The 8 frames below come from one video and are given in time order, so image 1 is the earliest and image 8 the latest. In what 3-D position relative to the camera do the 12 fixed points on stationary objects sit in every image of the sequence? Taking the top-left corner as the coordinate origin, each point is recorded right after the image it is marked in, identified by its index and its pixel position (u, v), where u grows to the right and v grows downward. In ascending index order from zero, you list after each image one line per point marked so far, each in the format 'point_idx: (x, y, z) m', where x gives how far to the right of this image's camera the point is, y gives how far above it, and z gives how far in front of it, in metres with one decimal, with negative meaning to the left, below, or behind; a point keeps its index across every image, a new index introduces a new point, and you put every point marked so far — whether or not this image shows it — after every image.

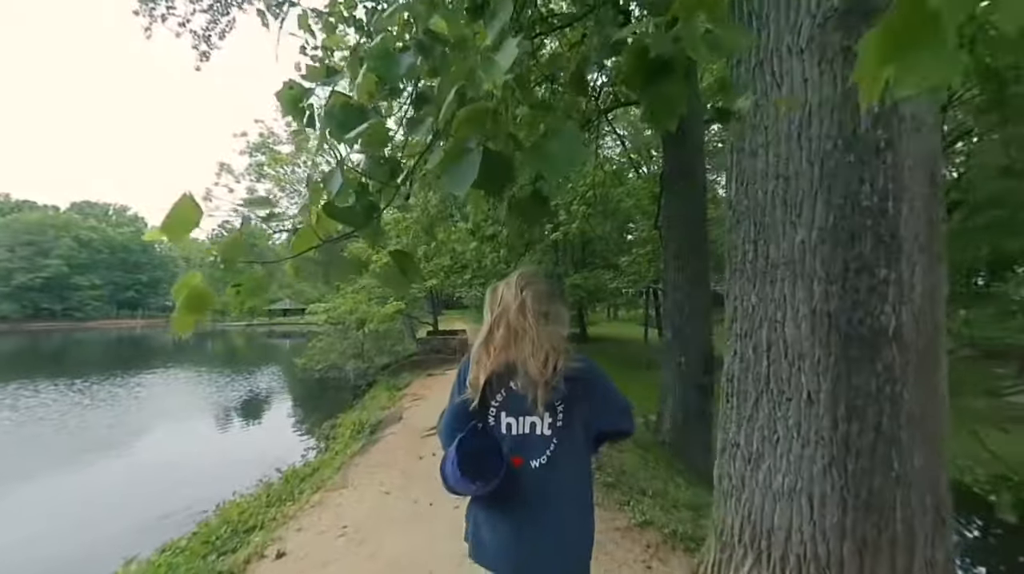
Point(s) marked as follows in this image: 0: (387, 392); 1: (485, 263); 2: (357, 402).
0: (-3.5, -3.0, +17.3) m
1: (-0.5, +0.4, +10.9) m
2: (-4.6, -3.5, +18.7) m
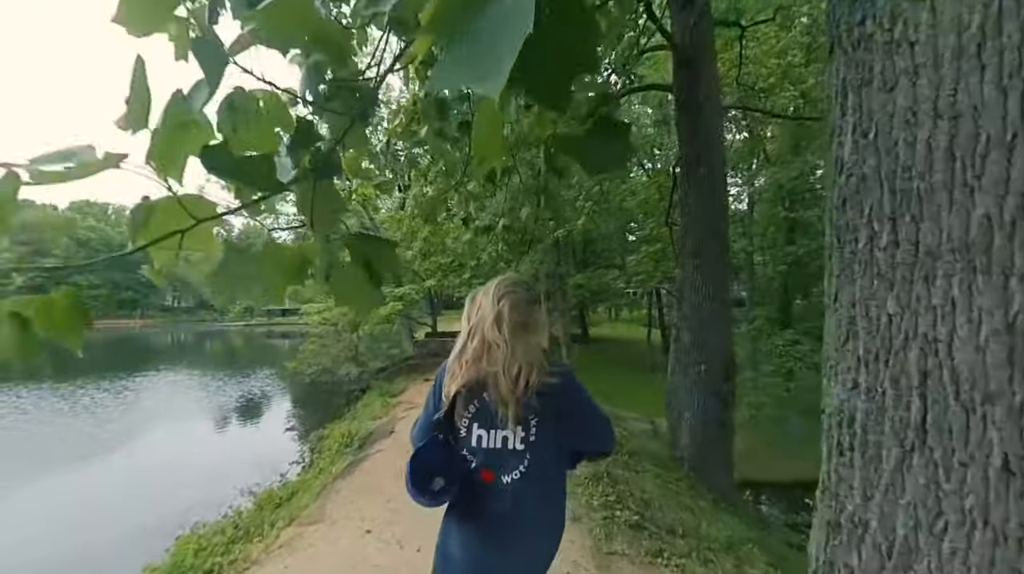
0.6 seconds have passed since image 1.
0: (-3.5, -3.0, +17.0) m
1: (-0.4, +0.4, +10.5) m
2: (-4.6, -3.5, +18.3) m
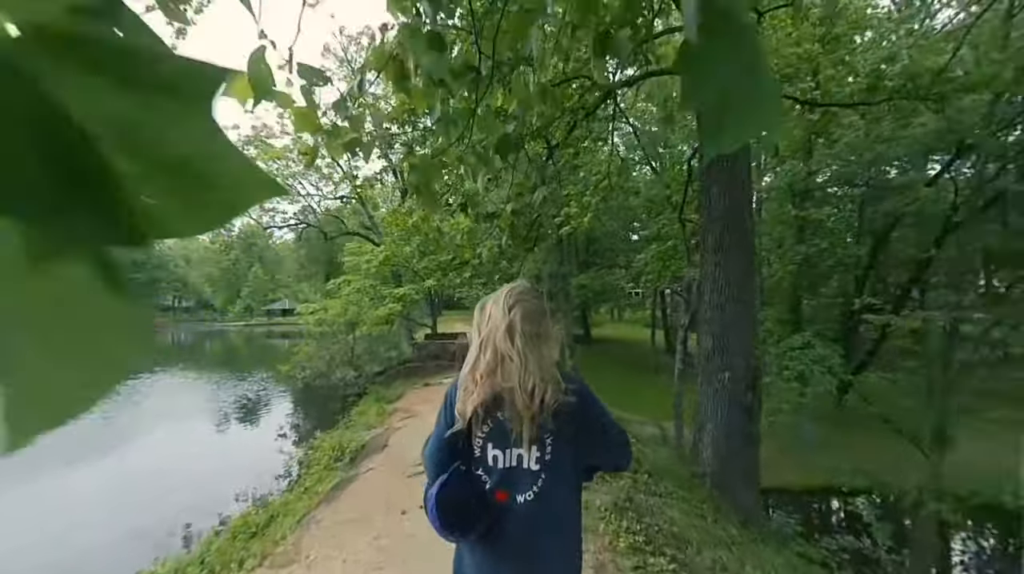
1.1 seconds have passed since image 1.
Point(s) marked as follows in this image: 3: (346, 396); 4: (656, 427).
0: (-3.4, -3.0, +16.6) m
1: (-0.4, +0.4, +10.2) m
2: (-4.6, -3.5, +18.0) m
3: (-5.0, -3.3, +19.9) m
4: (+2.8, -2.7, +12.4) m
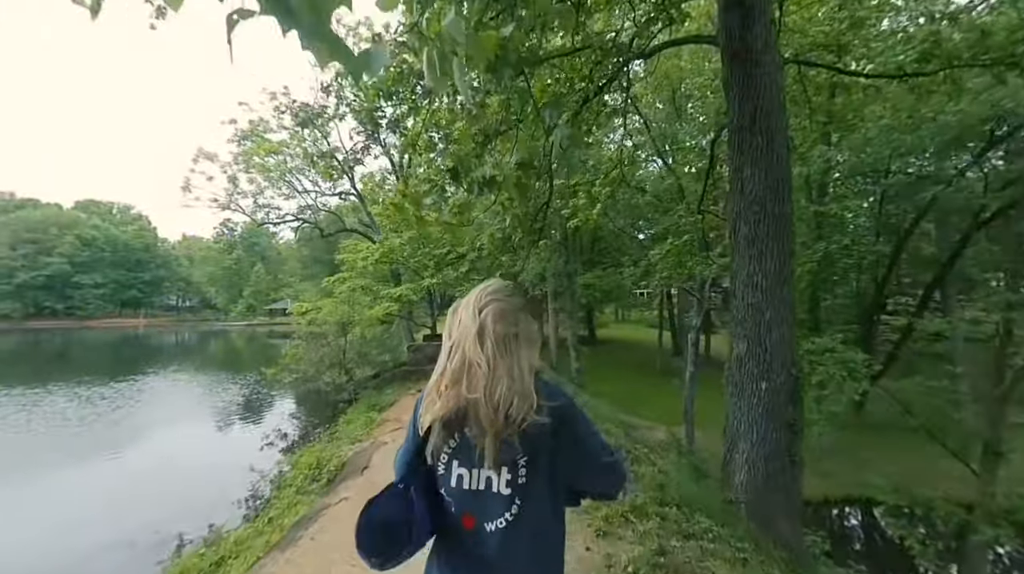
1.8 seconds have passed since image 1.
0: (-3.3, -3.0, +16.2) m
1: (-0.4, +0.4, +9.7) m
2: (-4.5, -3.5, +17.6) m
3: (-4.9, -3.3, +19.4) m
4: (+2.8, -2.7, +11.9) m
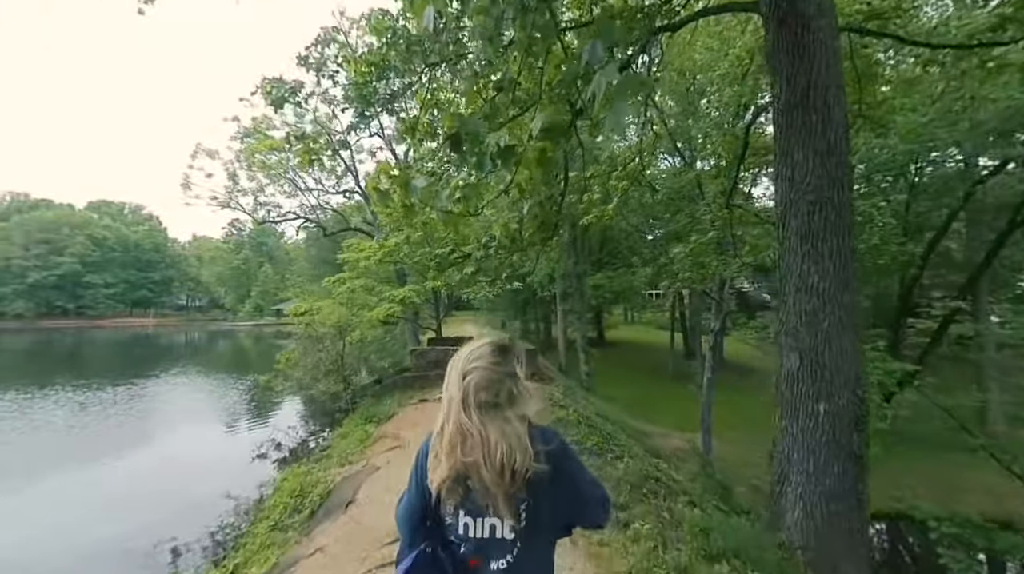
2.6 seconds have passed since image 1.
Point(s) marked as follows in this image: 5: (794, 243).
0: (-3.1, -3.0, +15.8) m
1: (-0.2, +0.4, +9.3) m
2: (-4.3, -3.5, +17.2) m
3: (-4.6, -3.3, +19.0) m
4: (+3.0, -2.7, +11.4) m
5: (+1.2, +0.2, +2.8) m
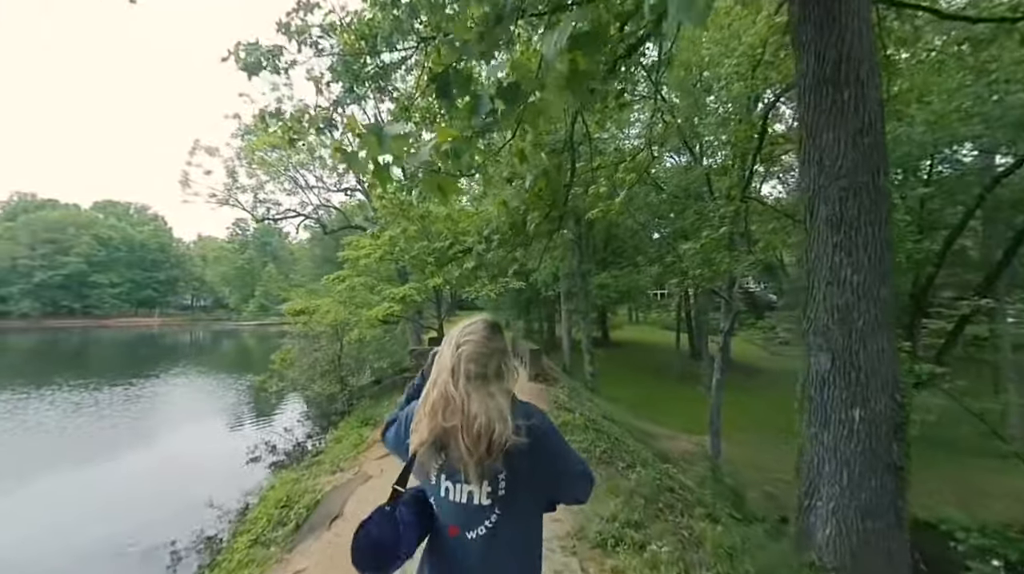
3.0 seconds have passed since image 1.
0: (-3.0, -3.0, +15.6) m
1: (-0.2, +0.4, +9.0) m
2: (-4.2, -3.4, +16.9) m
3: (-4.5, -3.2, +18.8) m
4: (+3.0, -2.7, +11.1) m
5: (+1.3, +0.2, +2.6) m
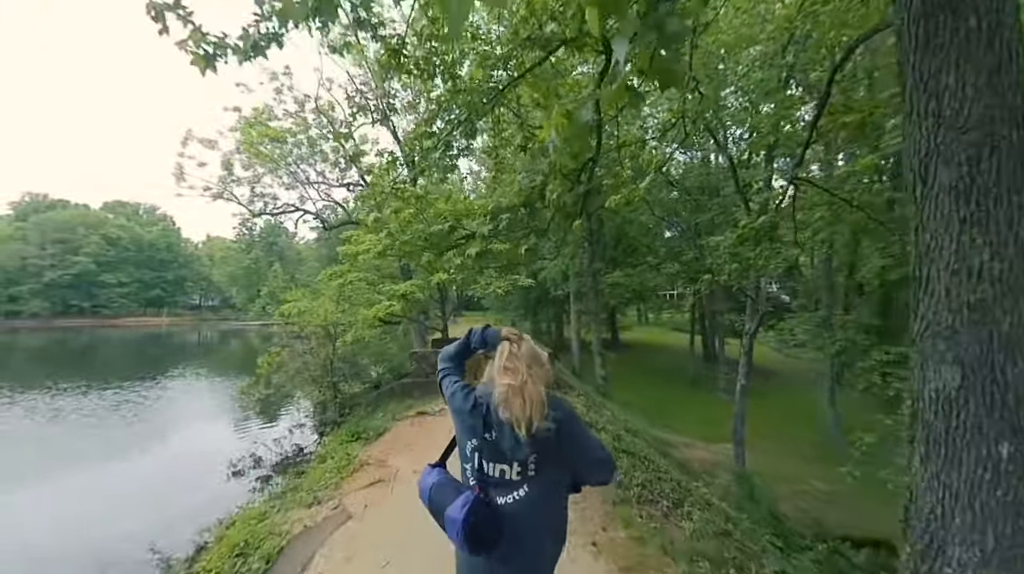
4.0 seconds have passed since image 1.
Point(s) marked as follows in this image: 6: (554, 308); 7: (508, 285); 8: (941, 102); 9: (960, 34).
0: (-2.8, -2.9, +15.0) m
1: (0.0, +0.5, +8.4) m
2: (-4.0, -3.4, +16.4) m
3: (-4.3, -3.2, +18.3) m
4: (+3.2, -2.7, +10.5) m
5: (+1.3, +0.2, +2.0) m
6: (+1.2, -0.6, +18.6) m
7: (-0.1, 0.0, +11.0) m
8: (+1.3, +0.6, +1.9) m
9: (+1.3, +0.7, +1.9) m
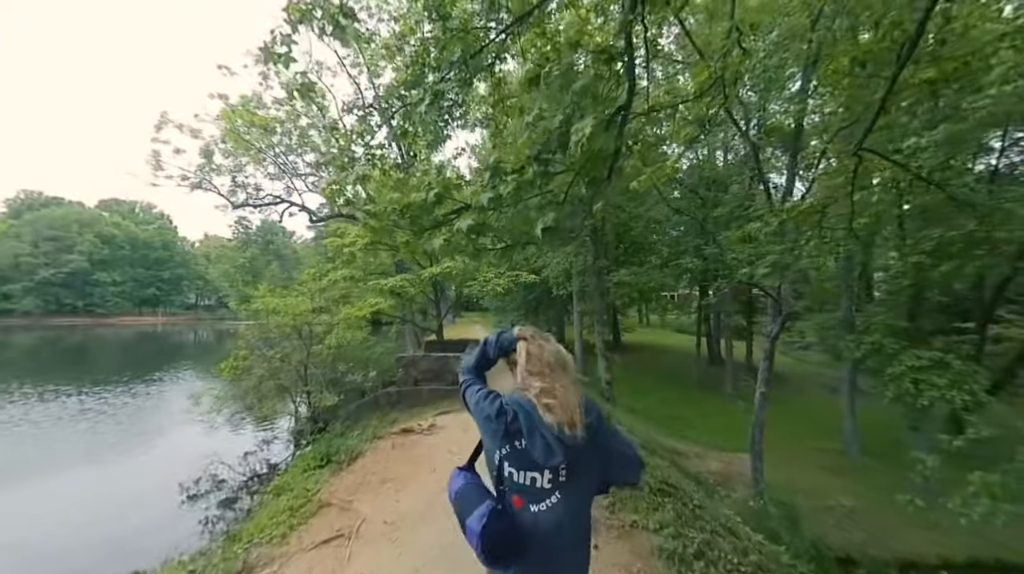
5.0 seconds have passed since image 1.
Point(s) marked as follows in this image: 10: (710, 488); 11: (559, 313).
0: (-2.9, -2.9, +14.2) m
1: (0.0, +0.5, +7.7) m
2: (-4.0, -3.4, +15.6) m
3: (-4.3, -3.2, +17.5) m
4: (+3.2, -2.7, +9.7) m
5: (+1.3, +0.3, +1.2) m
6: (+1.2, -0.6, +17.8) m
7: (-0.1, +0.1, +10.3) m
8: (+1.3, +0.6, +1.2) m
9: (+1.3, +0.8, +1.1) m
10: (+2.5, -2.5, +8.3) m
11: (+1.3, -0.7, +18.2) m
